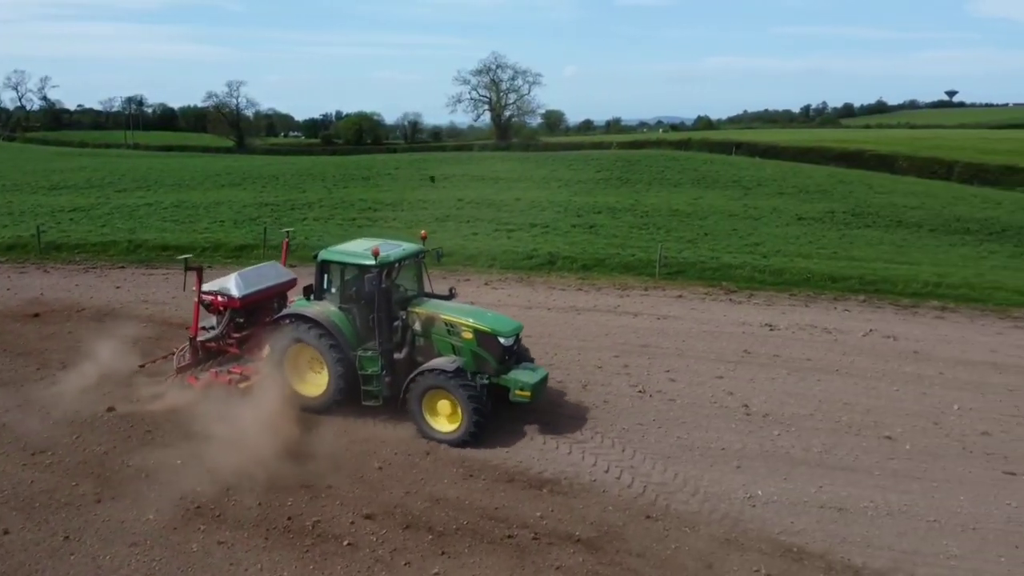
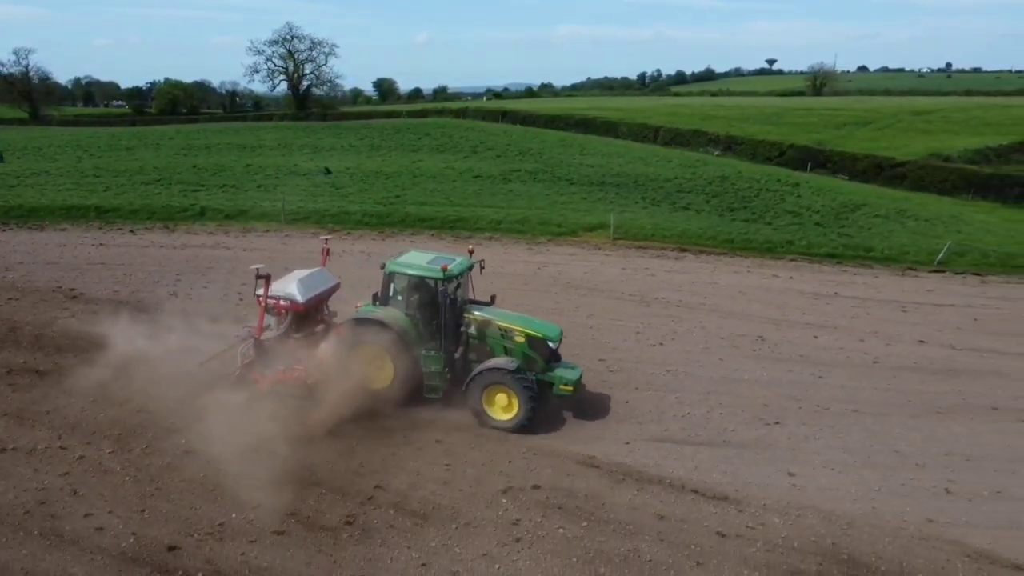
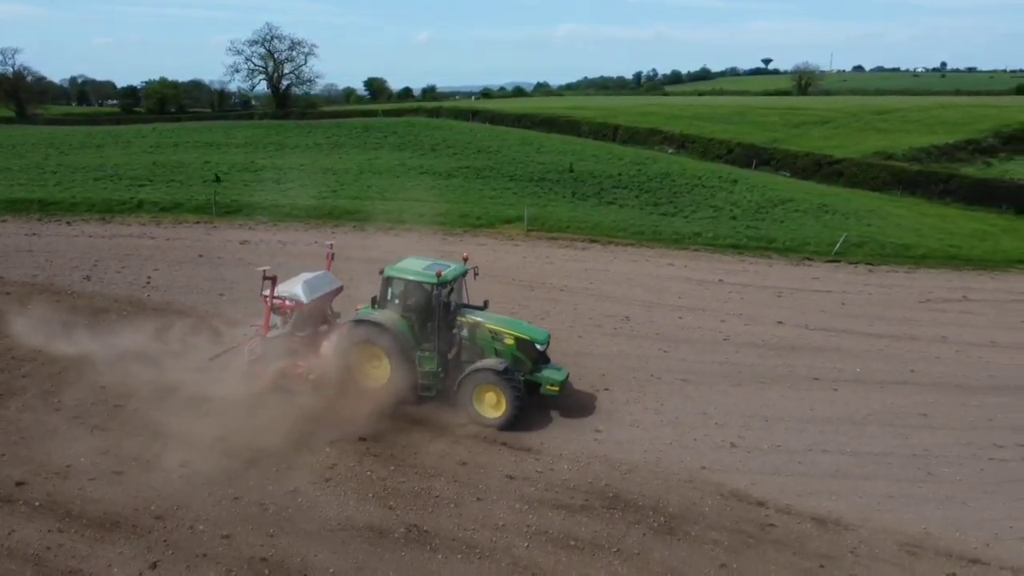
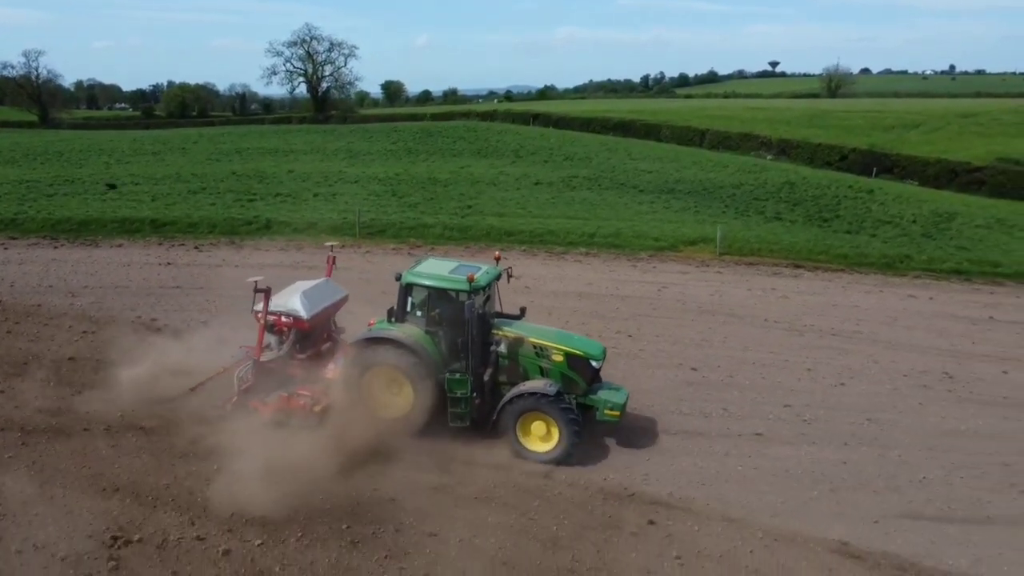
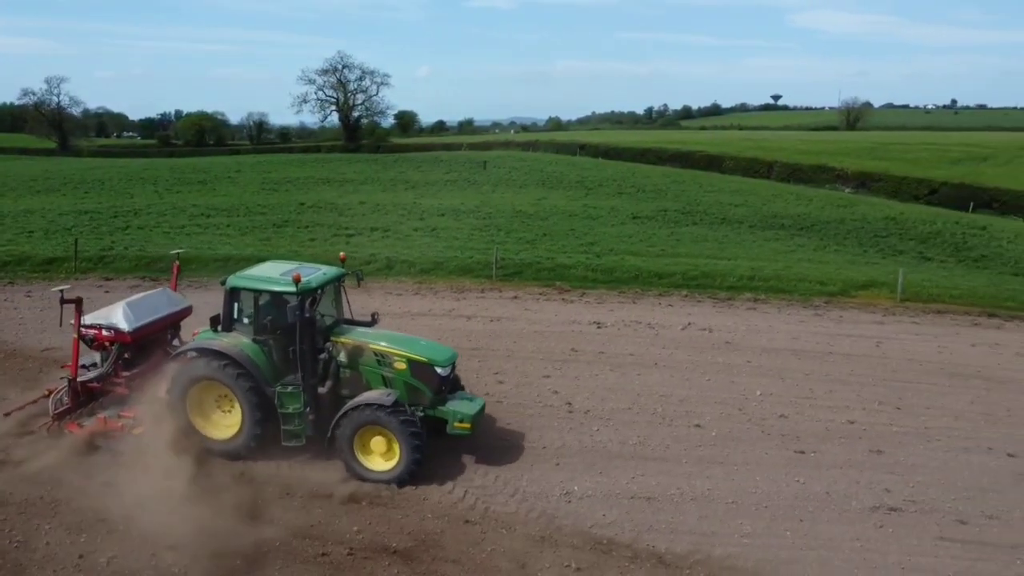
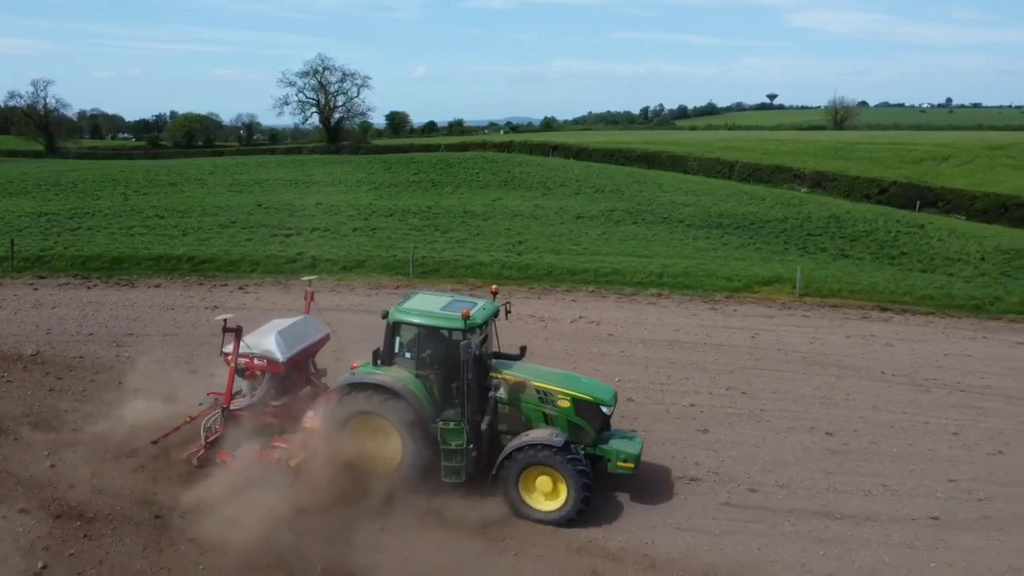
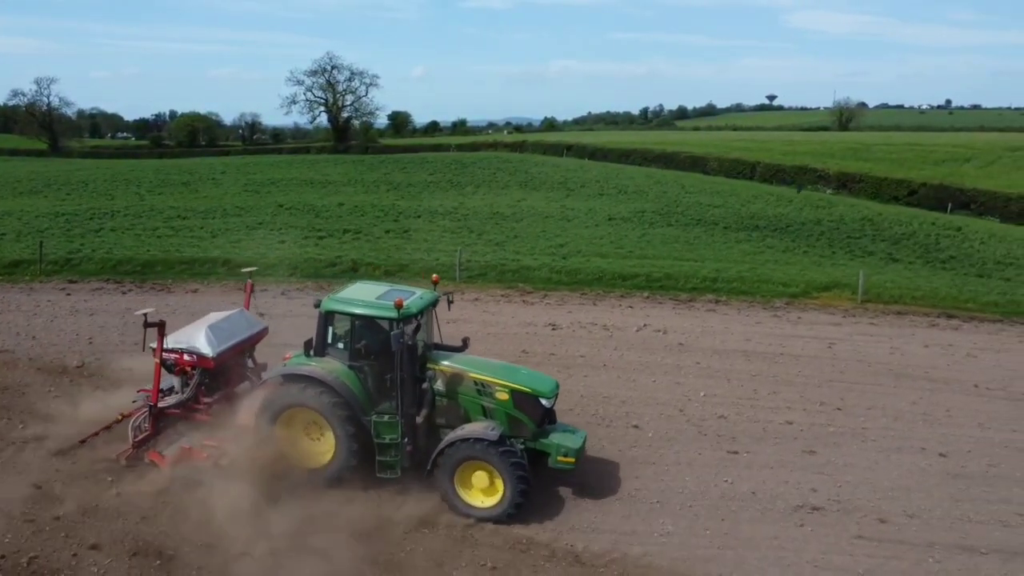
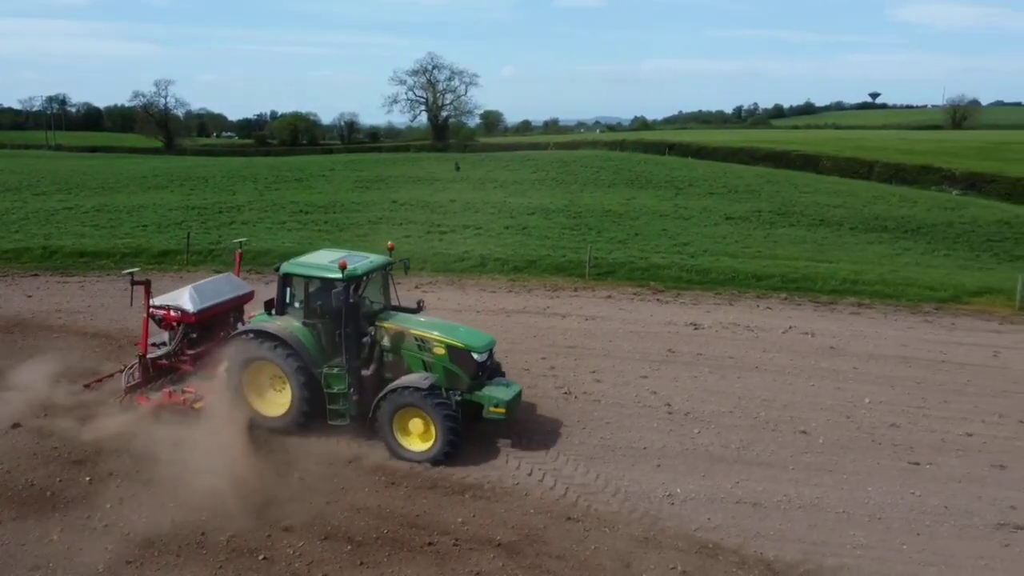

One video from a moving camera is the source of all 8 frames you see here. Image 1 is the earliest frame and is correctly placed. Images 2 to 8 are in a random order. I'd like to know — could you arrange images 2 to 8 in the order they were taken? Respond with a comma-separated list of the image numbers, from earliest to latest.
8, 5, 7, 6, 4, 2, 3
